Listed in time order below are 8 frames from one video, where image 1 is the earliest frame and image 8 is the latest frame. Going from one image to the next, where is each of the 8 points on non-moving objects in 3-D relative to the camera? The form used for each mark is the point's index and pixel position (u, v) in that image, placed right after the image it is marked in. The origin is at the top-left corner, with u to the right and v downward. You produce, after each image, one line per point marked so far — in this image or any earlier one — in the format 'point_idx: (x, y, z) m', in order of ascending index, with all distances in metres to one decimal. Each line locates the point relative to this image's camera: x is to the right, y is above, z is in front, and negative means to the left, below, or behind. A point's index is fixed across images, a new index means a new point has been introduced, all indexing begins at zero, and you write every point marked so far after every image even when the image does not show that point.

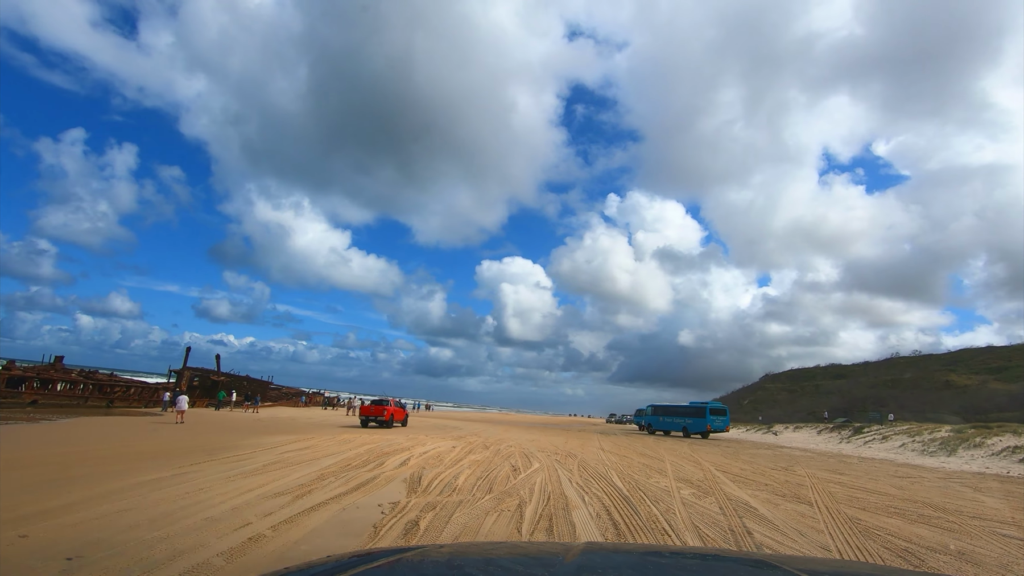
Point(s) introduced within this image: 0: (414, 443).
0: (-2.8, -5.5, +19.2) m
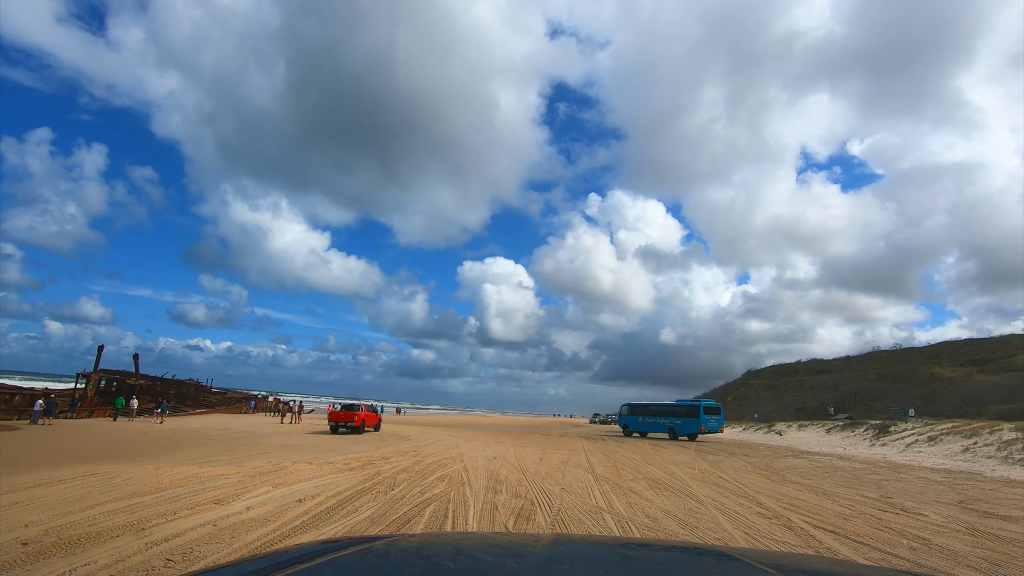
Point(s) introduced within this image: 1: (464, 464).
0: (-4.1, -4.1, +12.2) m
1: (-1.4, -4.9, +14.5) m
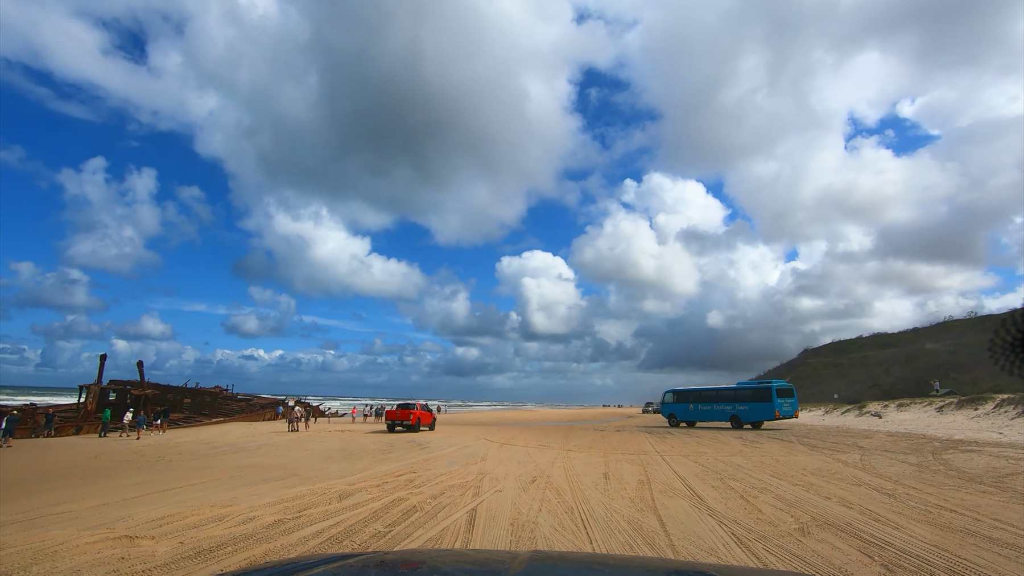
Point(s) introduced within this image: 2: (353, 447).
0: (-3.5, -2.9, +6.5) m
1: (-0.6, -3.5, +8.6) m
2: (-6.0, -5.9, +19.3) m
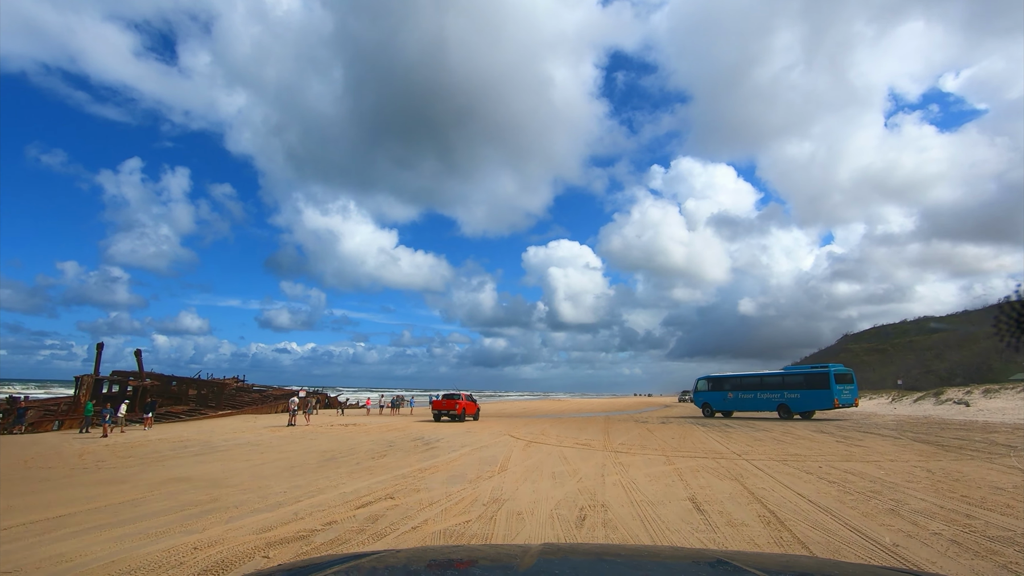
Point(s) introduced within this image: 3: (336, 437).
0: (-3.3, -1.9, +2.5) m
1: (-0.3, -2.4, +4.4) m
2: (-5.1, -4.7, +15.4) m
3: (-6.6, -5.5, +19.3) m
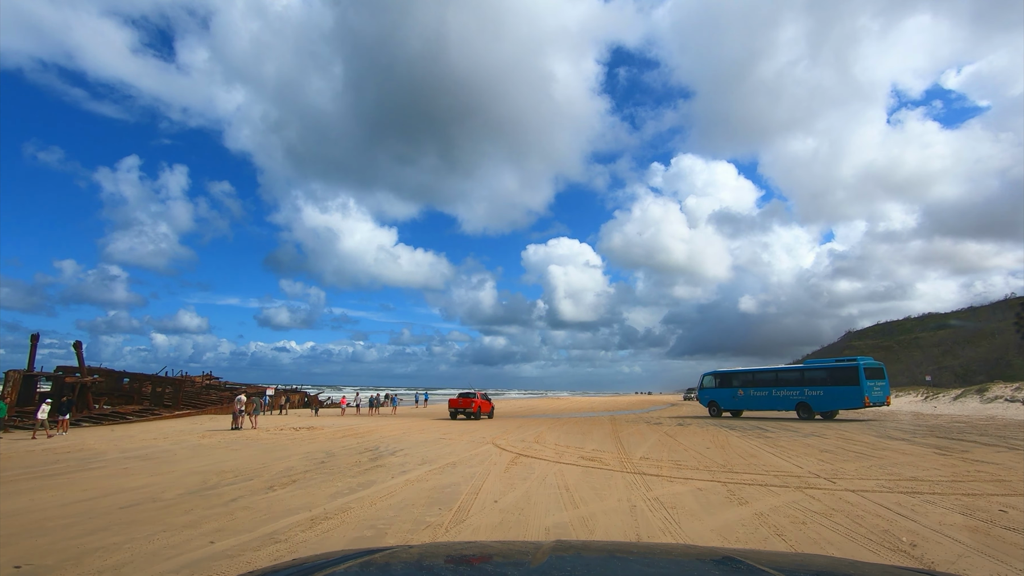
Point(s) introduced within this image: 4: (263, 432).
0: (-3.7, -0.9, -2.0) m
1: (-0.7, -1.4, -0.1) m
2: (-5.4, -3.7, +11.0) m
3: (-7.0, -4.5, +14.9) m
4: (-9.3, -5.4, +19.5) m
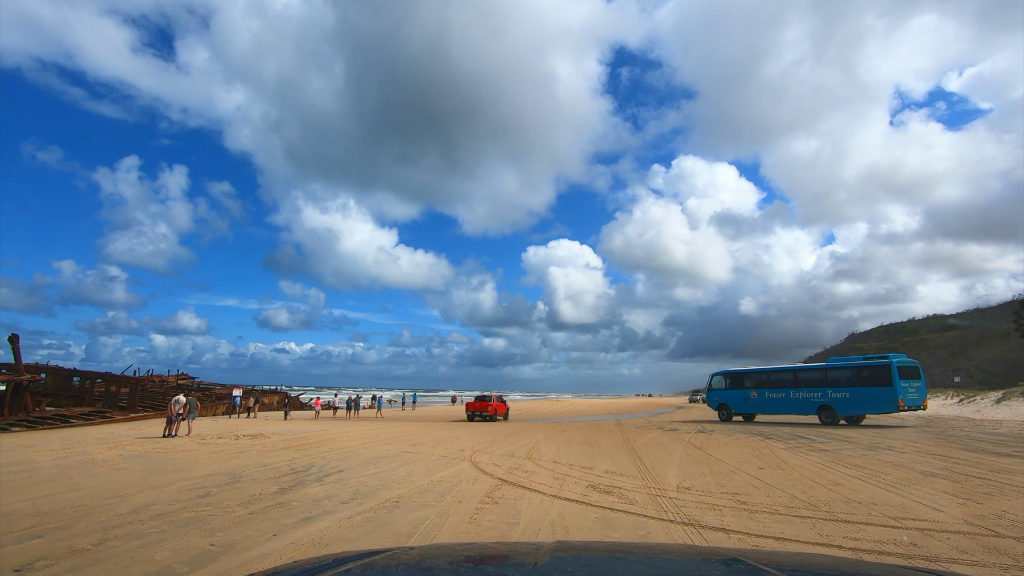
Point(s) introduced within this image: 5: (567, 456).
0: (-3.8, -0.1, -5.9) m
1: (-0.8, -0.6, -4.0) m
2: (-5.6, -2.9, +7.0) m
3: (-7.1, -3.7, +10.9) m
4: (-9.5, -4.6, +15.6) m
5: (+2.0, -5.2, +16.9) m
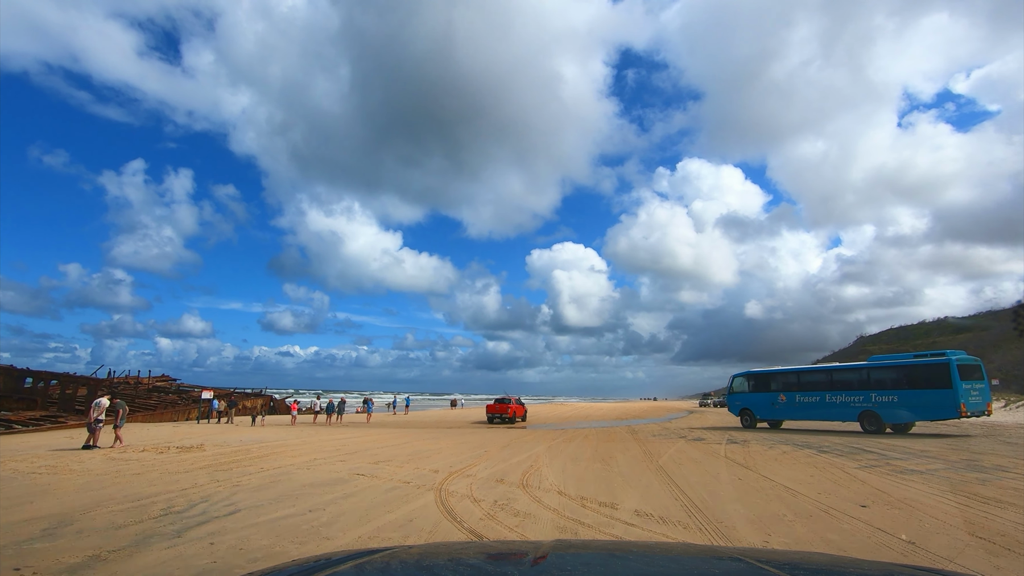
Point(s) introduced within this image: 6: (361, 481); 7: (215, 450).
0: (-3.6, +0.8, -9.8) m
1: (-0.5, +0.3, -7.9) m
2: (-5.2, -2.0, +3.2) m
3: (-6.7, -2.9, +7.1) m
4: (-9.0, -3.8, +11.8) m
5: (+2.4, -4.5, +13.0) m
6: (-1.8, -3.2, +8.7) m
7: (-6.7, -3.9, +12.3) m
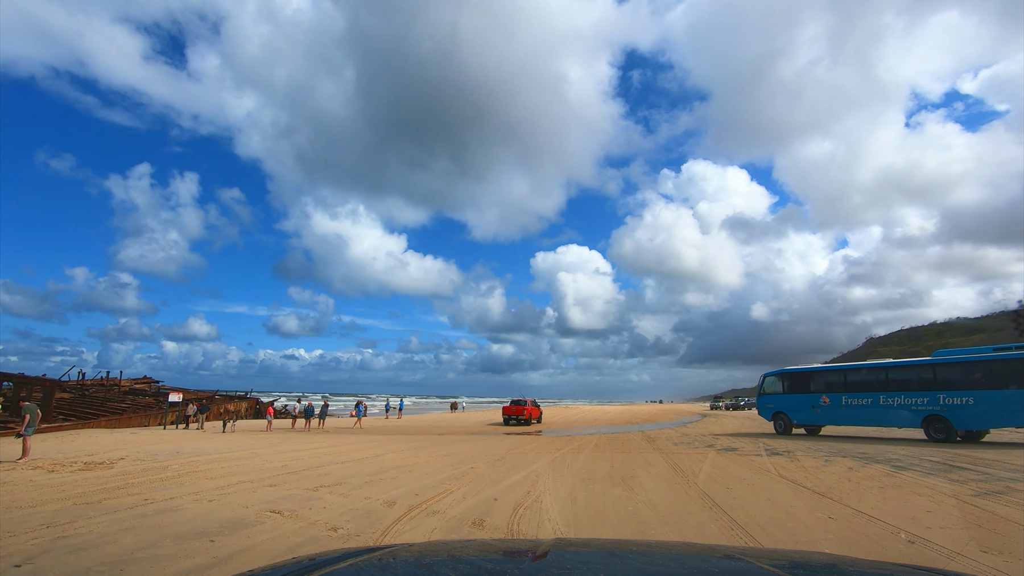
0: (-3.4, +1.6, -13.0) m
1: (-0.3, +1.1, -11.1) m
2: (-4.9, -1.3, 0.0) m
3: (-6.3, -2.2, +3.9) m
4: (-8.6, -3.2, +8.6) m
5: (+2.8, -3.8, +9.7) m
6: (-1.5, -2.5, +5.5) m
7: (-6.4, -3.2, +9.1) m
